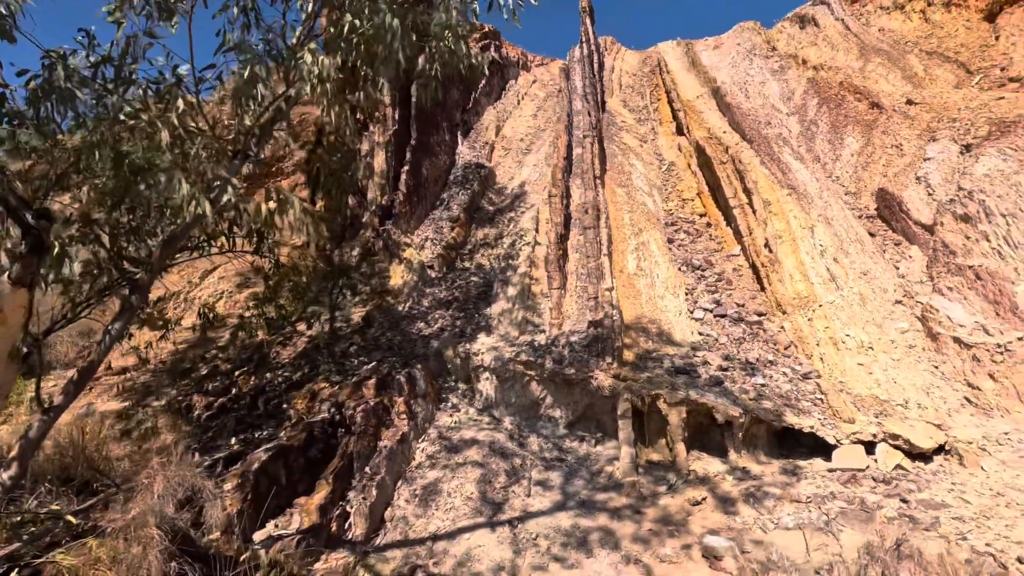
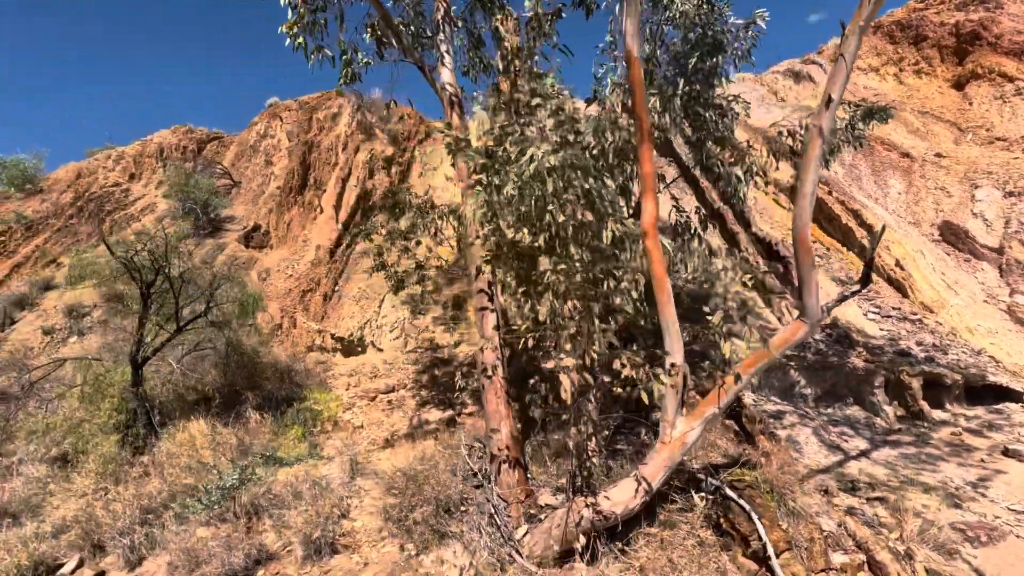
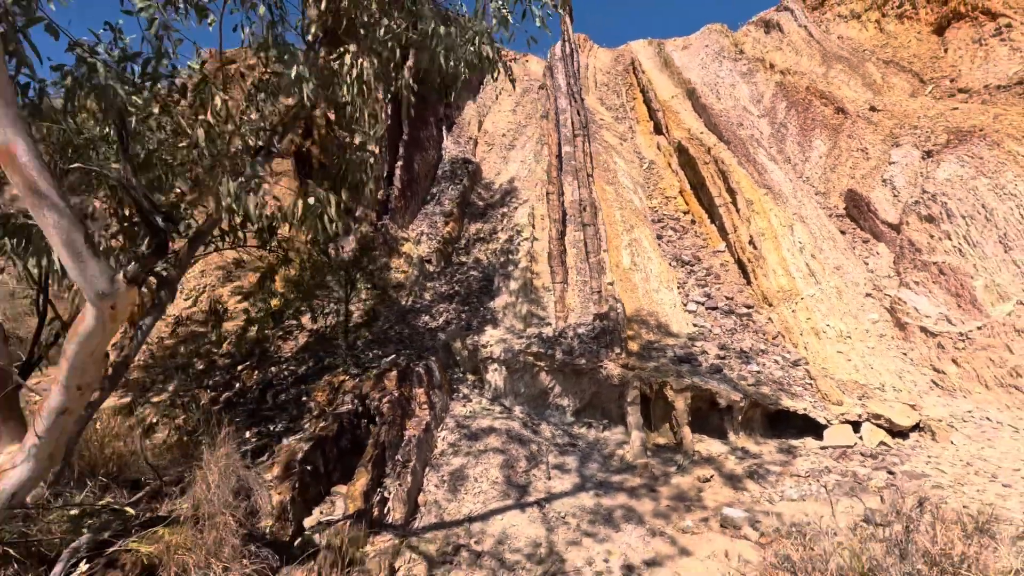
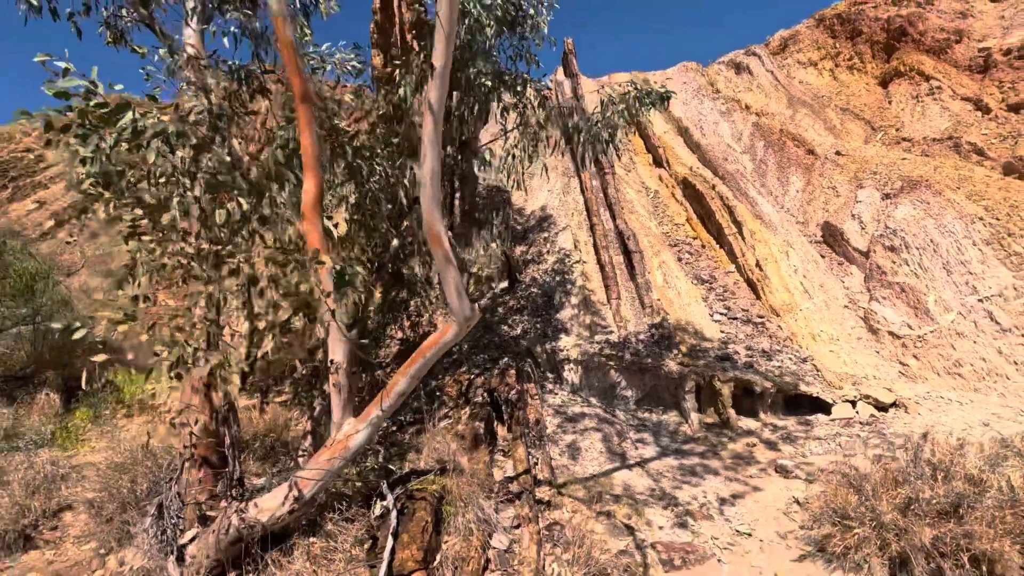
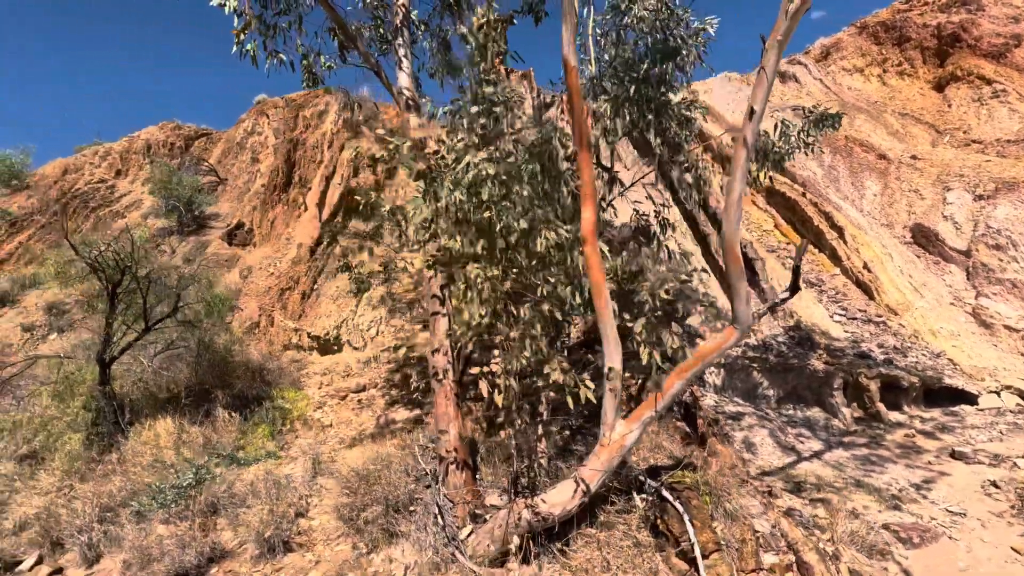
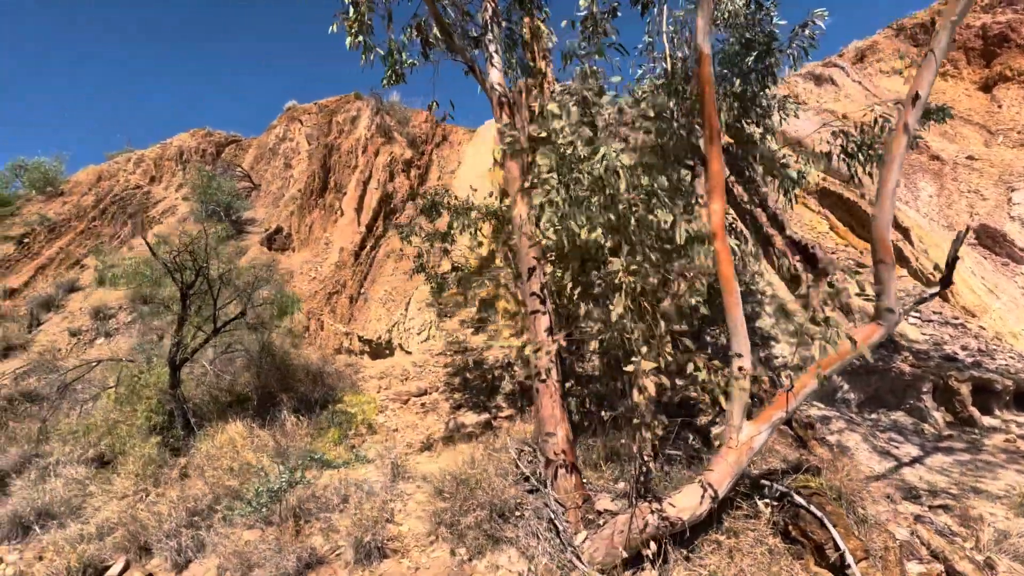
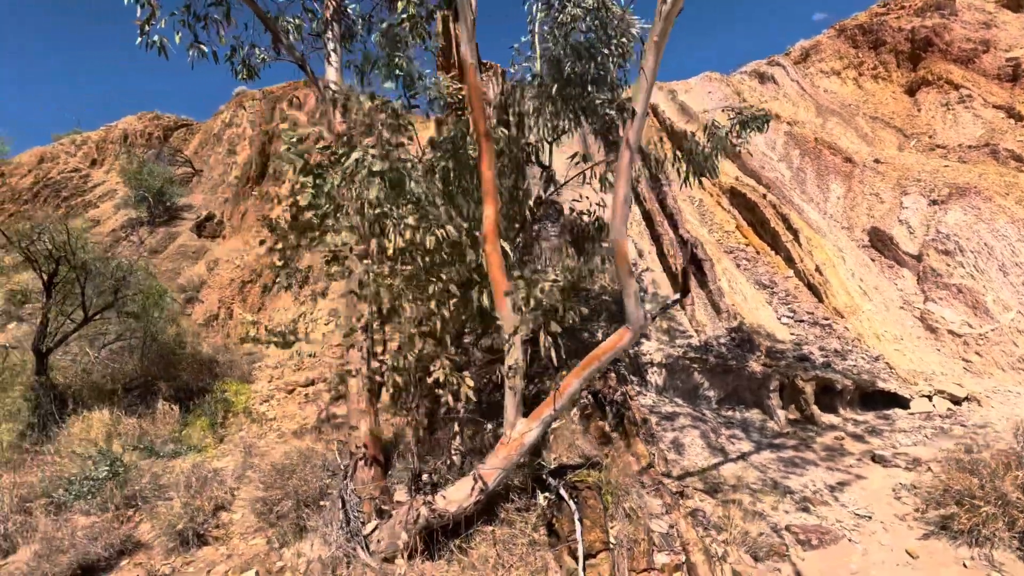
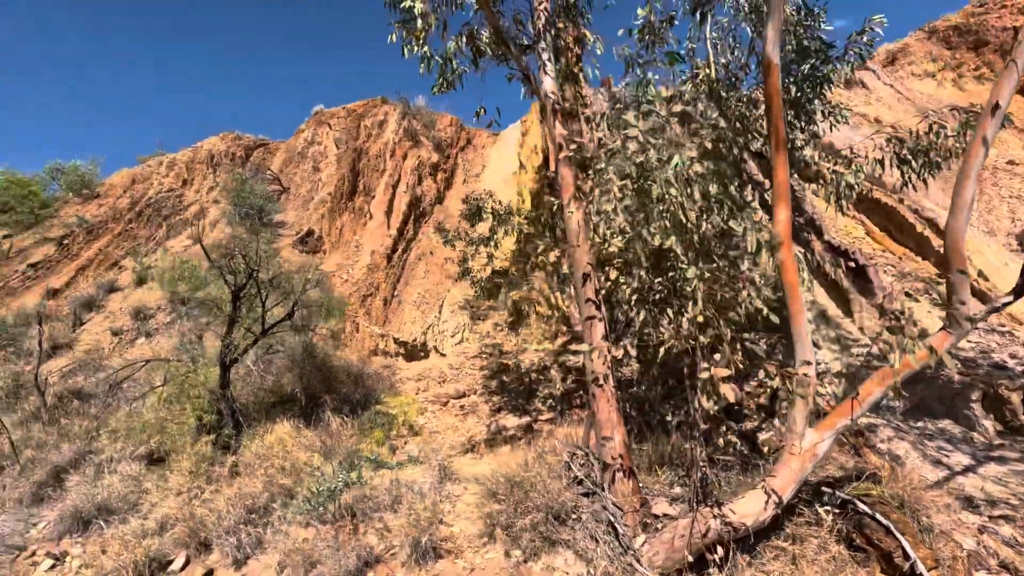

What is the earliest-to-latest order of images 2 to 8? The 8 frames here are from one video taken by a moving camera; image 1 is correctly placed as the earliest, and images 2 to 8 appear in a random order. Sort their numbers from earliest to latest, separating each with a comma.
3, 4, 7, 5, 2, 6, 8
